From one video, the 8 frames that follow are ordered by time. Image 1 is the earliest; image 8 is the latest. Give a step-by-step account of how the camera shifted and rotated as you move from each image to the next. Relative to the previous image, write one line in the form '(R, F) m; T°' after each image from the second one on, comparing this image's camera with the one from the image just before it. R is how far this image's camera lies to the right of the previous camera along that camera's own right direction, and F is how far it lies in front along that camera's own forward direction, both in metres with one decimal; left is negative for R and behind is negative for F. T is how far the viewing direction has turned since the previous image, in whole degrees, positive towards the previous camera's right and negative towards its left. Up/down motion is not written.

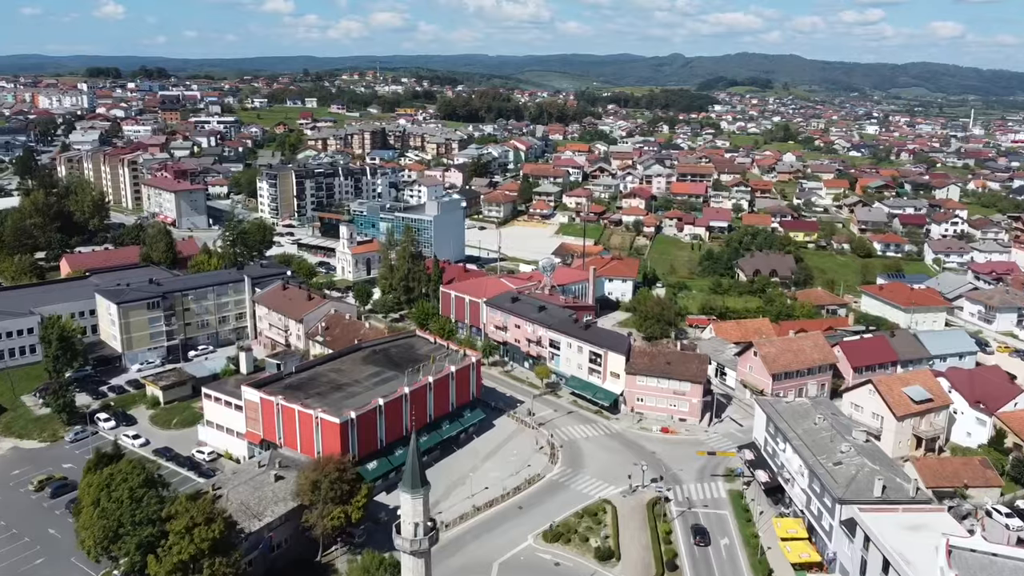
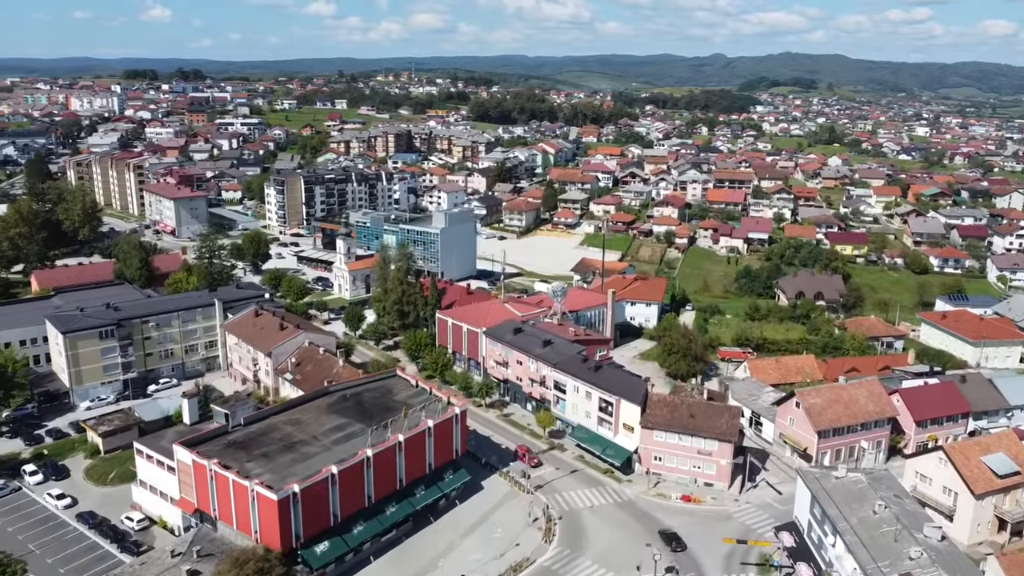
(+1.1, +3.8) m; -3°
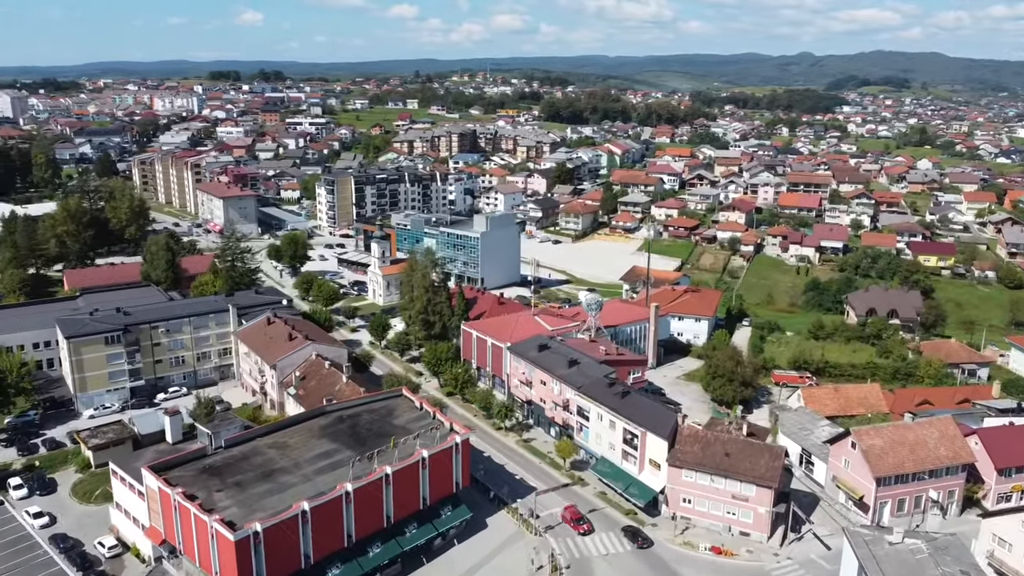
(+1.4, +2.2) m; -5°
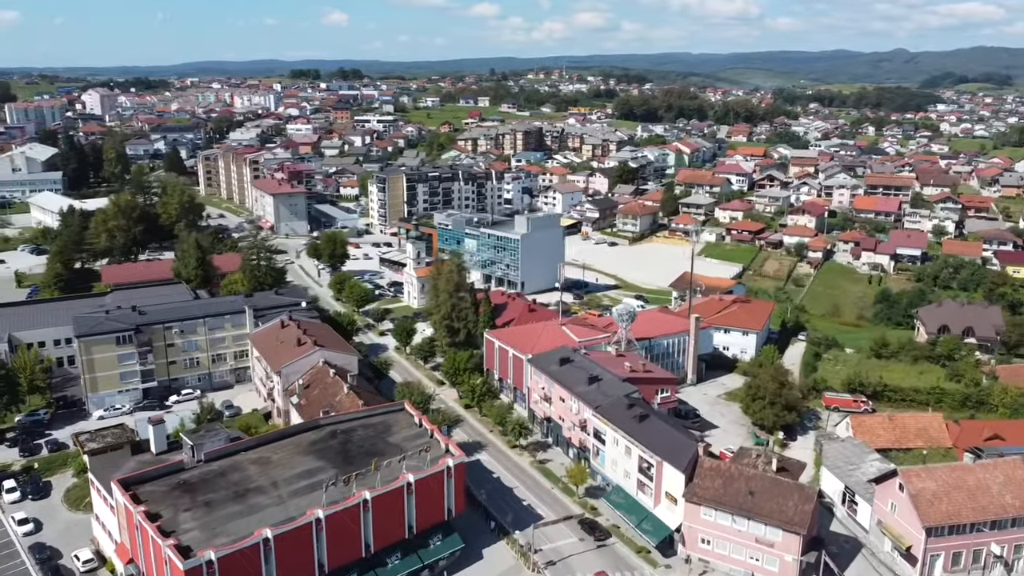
(+1.5, +1.6) m; -5°
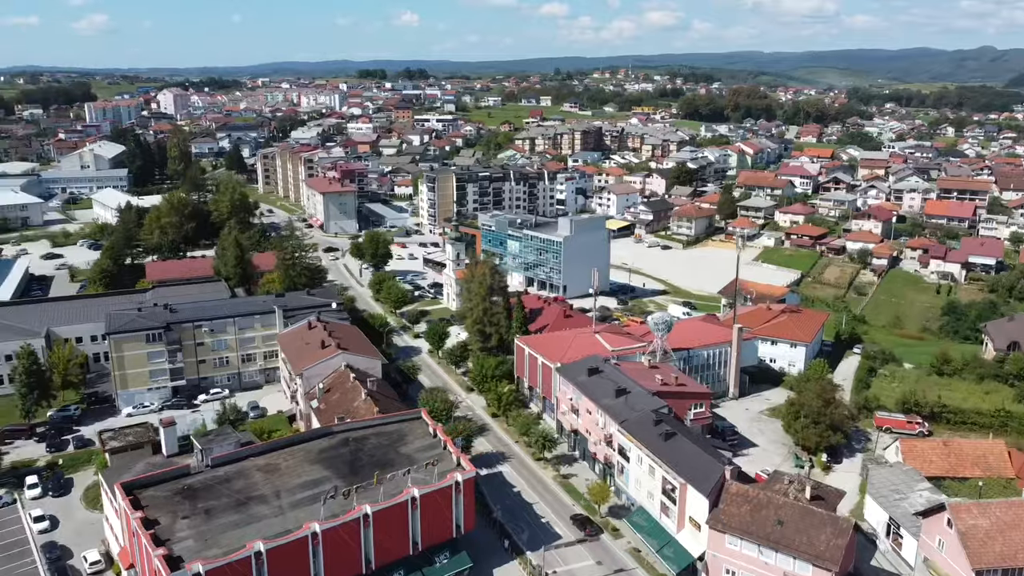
(+0.9, +0.9) m; -5°
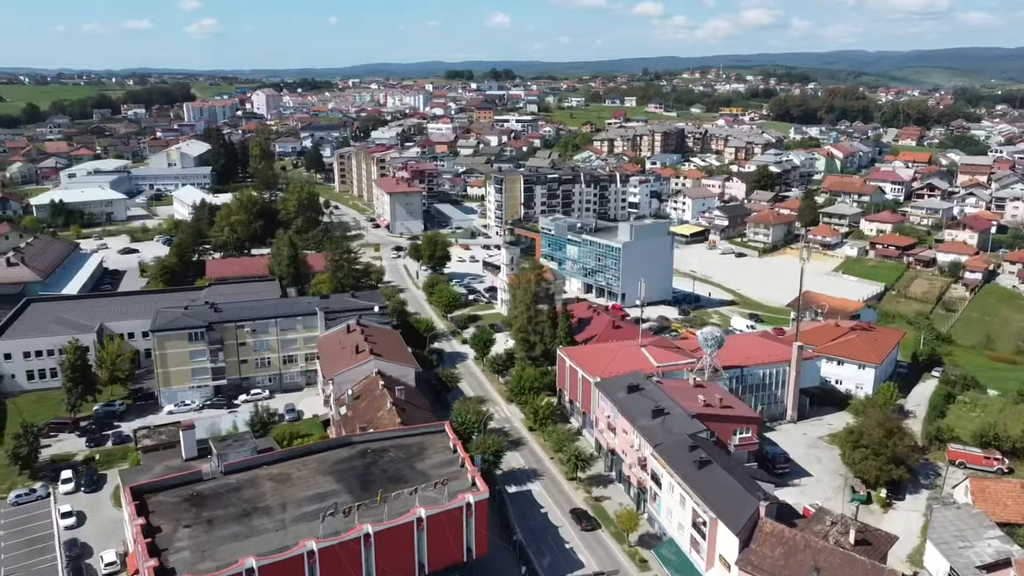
(+1.2, +1.0) m; -6°
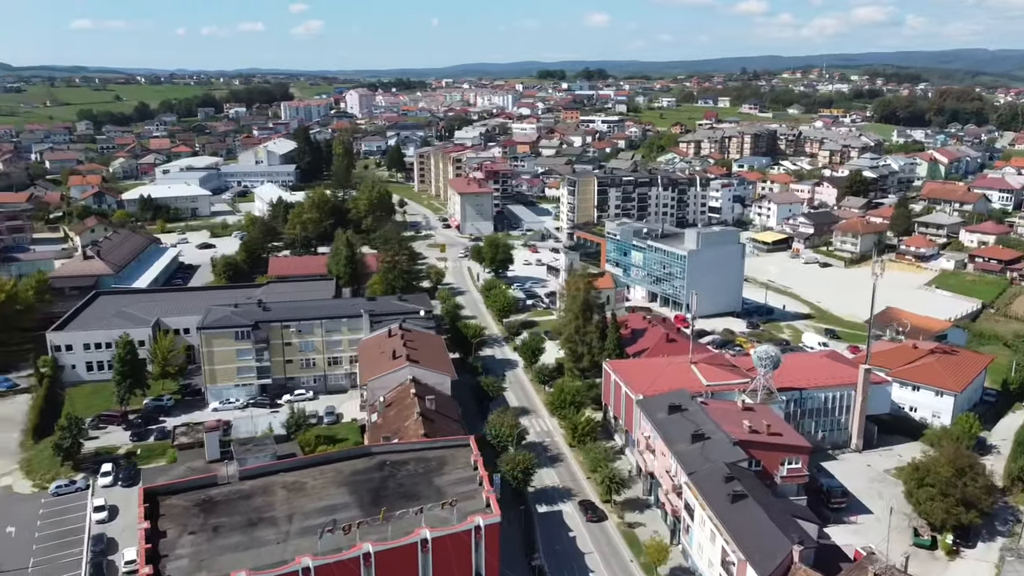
(+1.2, +0.9) m; -6°
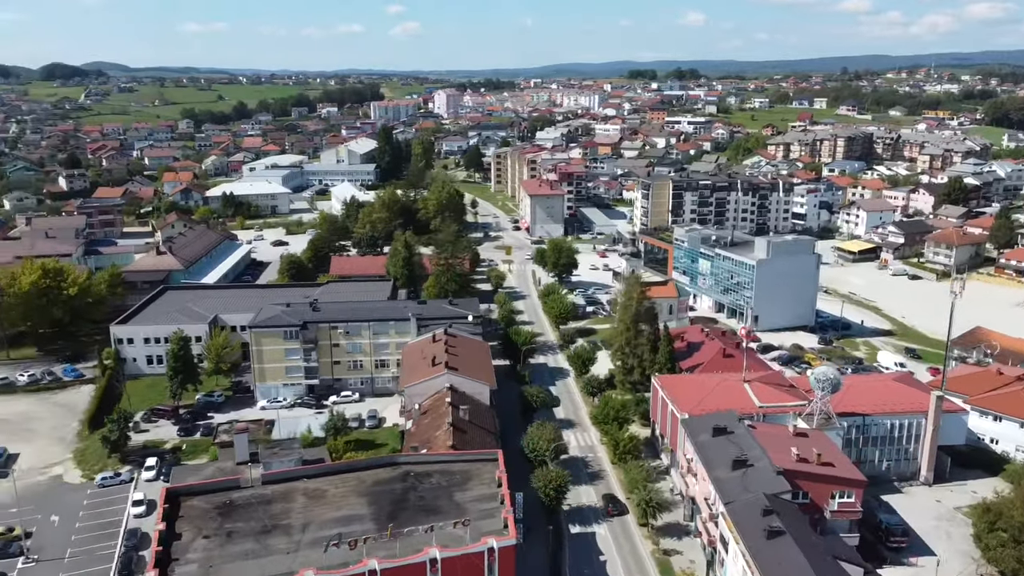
(+1.1, +0.7) m; -6°
